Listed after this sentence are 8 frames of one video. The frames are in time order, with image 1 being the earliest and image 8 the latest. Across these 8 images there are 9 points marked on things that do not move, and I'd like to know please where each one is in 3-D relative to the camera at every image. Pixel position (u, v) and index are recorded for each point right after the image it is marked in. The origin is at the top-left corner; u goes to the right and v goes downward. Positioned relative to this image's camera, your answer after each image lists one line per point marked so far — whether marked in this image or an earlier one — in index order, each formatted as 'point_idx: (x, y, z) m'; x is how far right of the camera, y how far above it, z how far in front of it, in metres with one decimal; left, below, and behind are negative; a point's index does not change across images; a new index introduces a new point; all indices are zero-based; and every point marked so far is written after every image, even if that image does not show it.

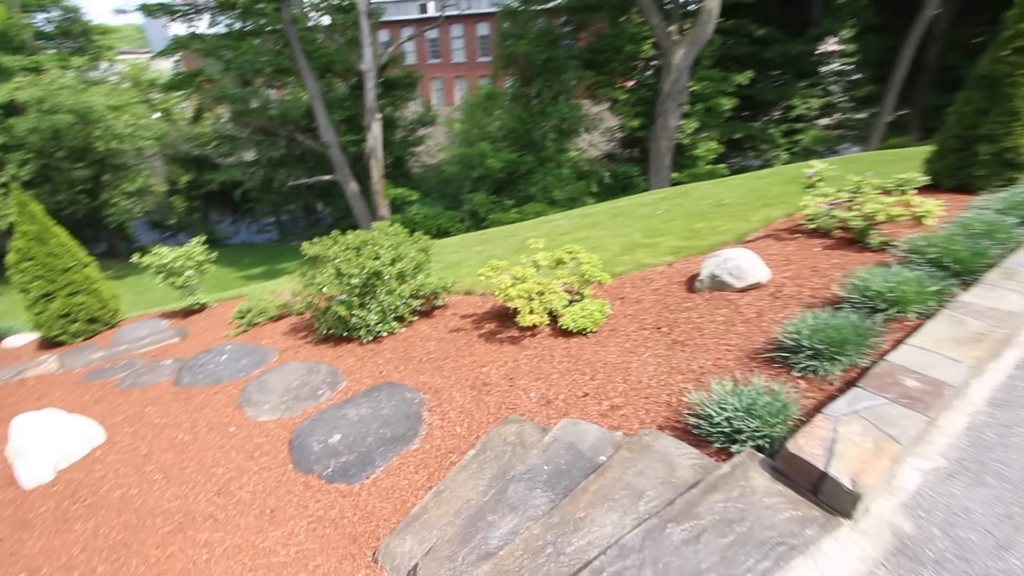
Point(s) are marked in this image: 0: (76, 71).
0: (-14.4, +6.9, +15.6) m
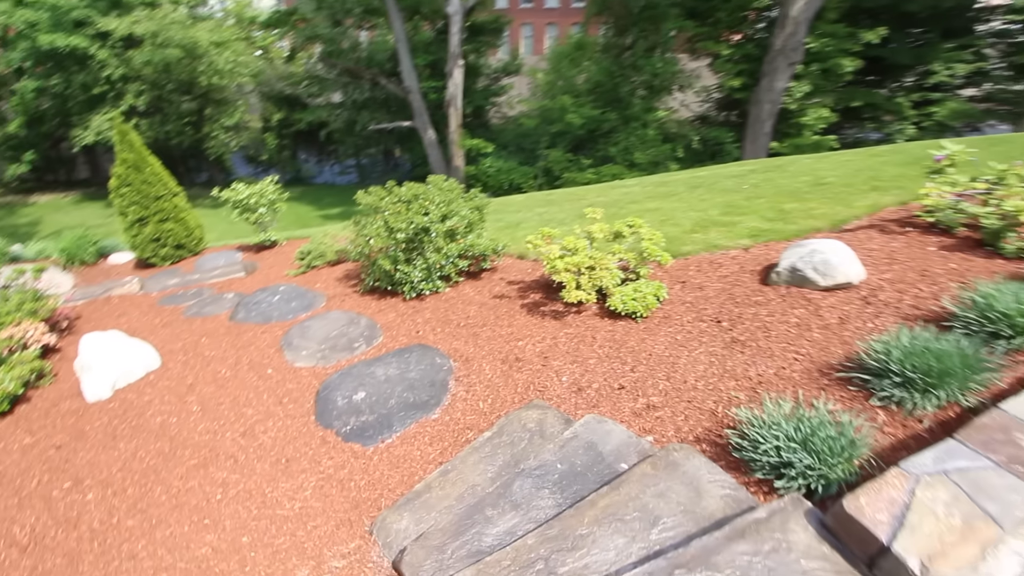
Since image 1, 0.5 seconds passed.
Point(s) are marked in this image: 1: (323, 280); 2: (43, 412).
0: (-11.4, +9.5, +16.5) m
1: (-2.1, +0.1, +5.3) m
2: (-3.2, -0.9, +3.3) m
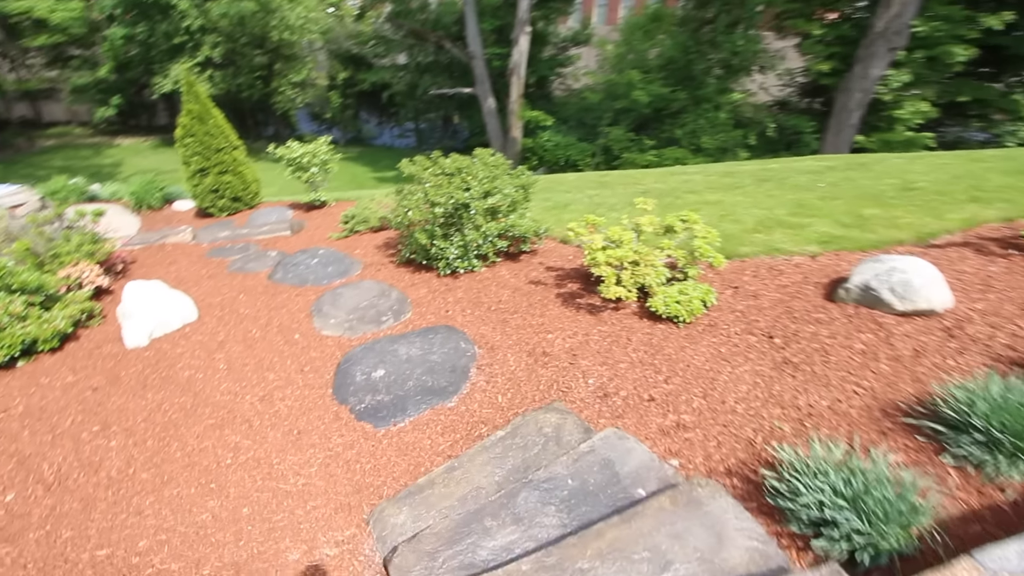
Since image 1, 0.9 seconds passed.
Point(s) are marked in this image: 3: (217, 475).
0: (-8.8, +11.3, +16.8) m
1: (-1.6, +0.5, +5.2) m
2: (-3.1, -0.5, +3.5) m
3: (-1.5, -0.9, +2.4) m
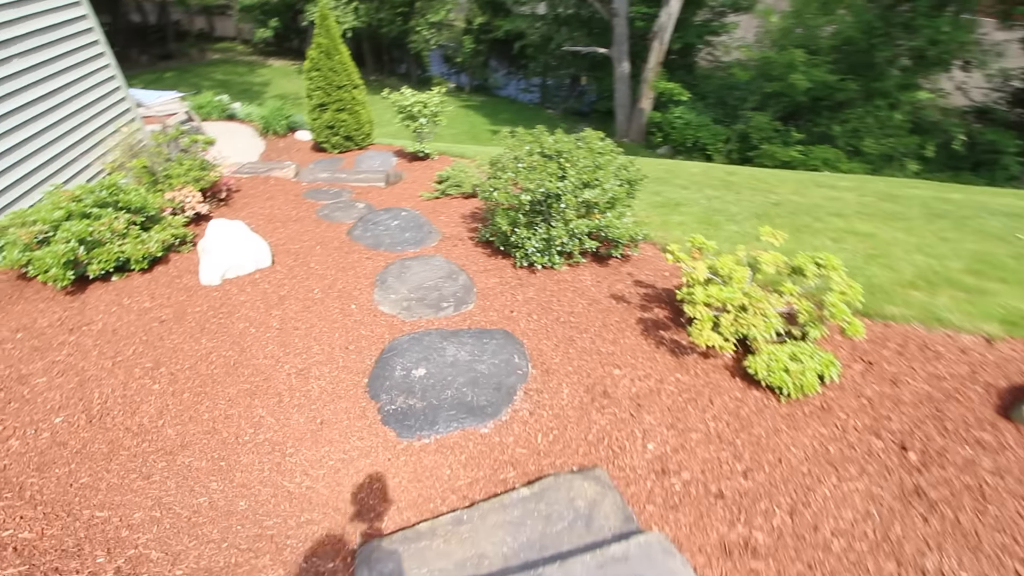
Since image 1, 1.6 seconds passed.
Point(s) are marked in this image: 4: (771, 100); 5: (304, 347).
0: (-3.2, +13.5, +16.5) m
1: (-0.7, +0.8, +5.0) m
2: (-2.6, +0.1, +3.6) m
3: (-1.3, -0.8, +2.3) m
4: (+6.3, +4.5, +11.7) m
5: (-1.3, -0.4, +3.0) m
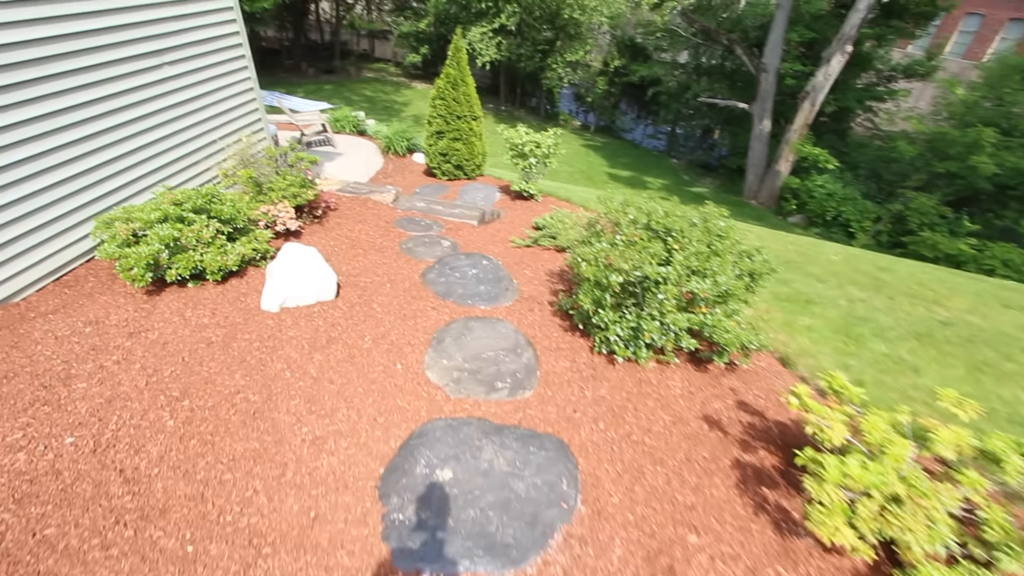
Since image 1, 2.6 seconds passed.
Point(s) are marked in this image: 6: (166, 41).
0: (+2.3, +12.2, +16.9) m
1: (+0.2, +0.2, +4.5) m
2: (-2.0, -0.1, +3.5) m
3: (-1.2, -1.0, +2.0) m
4: (+8.8, +2.1, +9.9) m
5: (-1.0, -0.7, +2.6) m
6: (-3.2, +2.2, +4.4) m
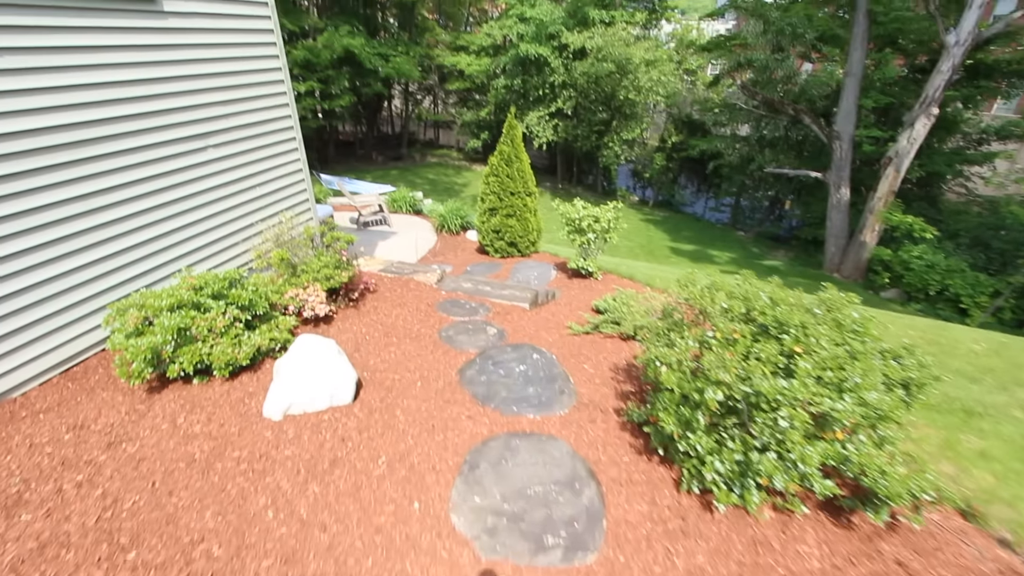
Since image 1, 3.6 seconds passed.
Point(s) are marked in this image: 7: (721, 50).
0: (+4.3, +9.4, +17.5) m
1: (+0.6, -0.6, +3.8) m
2: (-1.7, -0.7, +3.0) m
3: (-1.1, -1.4, +1.2) m
4: (+9.9, +0.6, +8.2) m
5: (-0.8, -1.1, +1.9) m
6: (-2.7, +1.5, +4.3) m
7: (+7.6, +8.6, +17.5) m
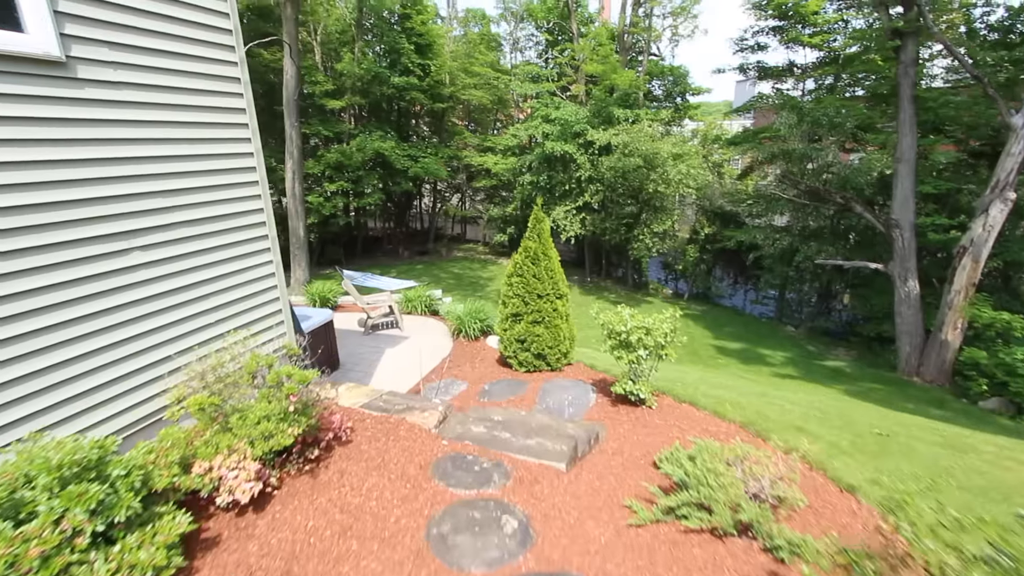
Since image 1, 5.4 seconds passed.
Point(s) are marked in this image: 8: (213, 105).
0: (+5.3, +5.9, +17.2) m
1: (+0.8, -1.4, +2.1) m
2: (-1.6, -1.4, +1.5) m
3: (-1.1, -1.7, -0.4) m
4: (+10.3, -1.0, +6.2) m
5: (-0.7, -1.6, +0.3) m
6: (-2.5, +0.5, +3.2) m
7: (+8.5, +5.1, +16.9) m
8: (-2.4, +1.4, +3.8) m
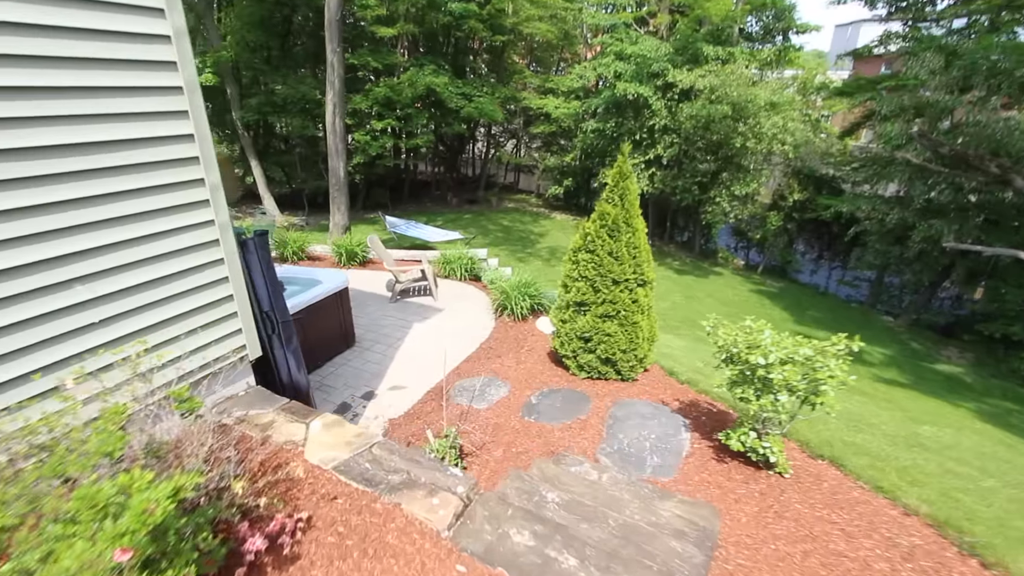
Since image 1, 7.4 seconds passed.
0: (+7.4, +6.7, +14.2) m
1: (+0.9, -1.7, +0.4) m
2: (-1.6, -1.6, 0.0) m
3: (-1.3, -2.1, -1.9) m
4: (+10.7, -1.7, +3.5) m
5: (-0.8, -2.0, -1.3) m
6: (-2.1, +0.5, +1.6) m
7: (+10.5, +5.6, +13.6) m
8: (-1.9, +1.5, +2.0) m
